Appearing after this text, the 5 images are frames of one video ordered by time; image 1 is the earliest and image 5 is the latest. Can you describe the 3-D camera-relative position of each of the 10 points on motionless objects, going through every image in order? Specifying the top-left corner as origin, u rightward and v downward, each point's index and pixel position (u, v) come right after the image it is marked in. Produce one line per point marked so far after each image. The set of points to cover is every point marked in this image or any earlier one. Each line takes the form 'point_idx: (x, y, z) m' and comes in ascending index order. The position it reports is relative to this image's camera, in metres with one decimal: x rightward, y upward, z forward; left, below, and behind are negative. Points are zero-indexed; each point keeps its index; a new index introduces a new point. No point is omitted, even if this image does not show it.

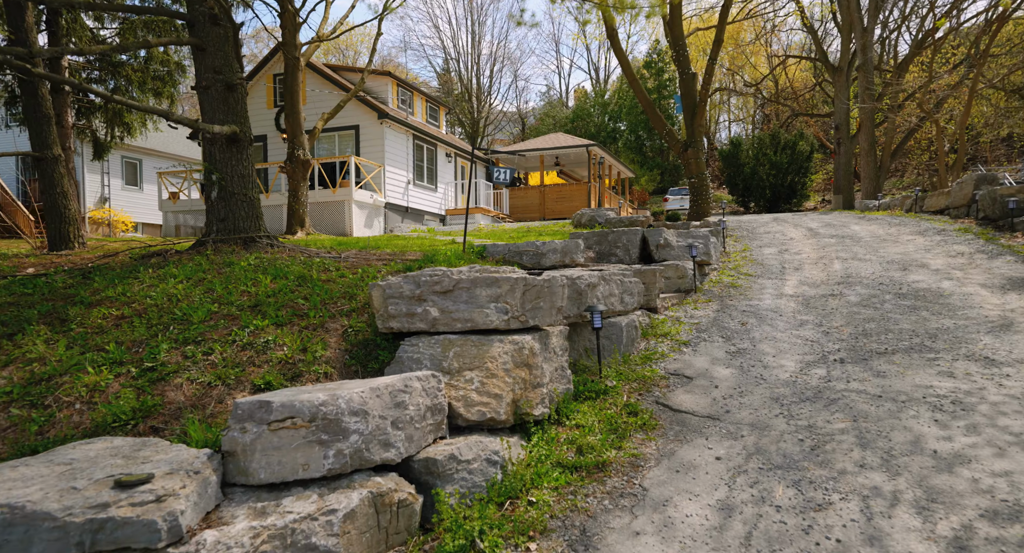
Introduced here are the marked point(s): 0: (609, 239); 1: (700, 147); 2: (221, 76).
0: (+1.4, +0.6, +9.4) m
1: (+4.7, +3.2, +16.1) m
2: (-3.3, +2.3, +7.3) m
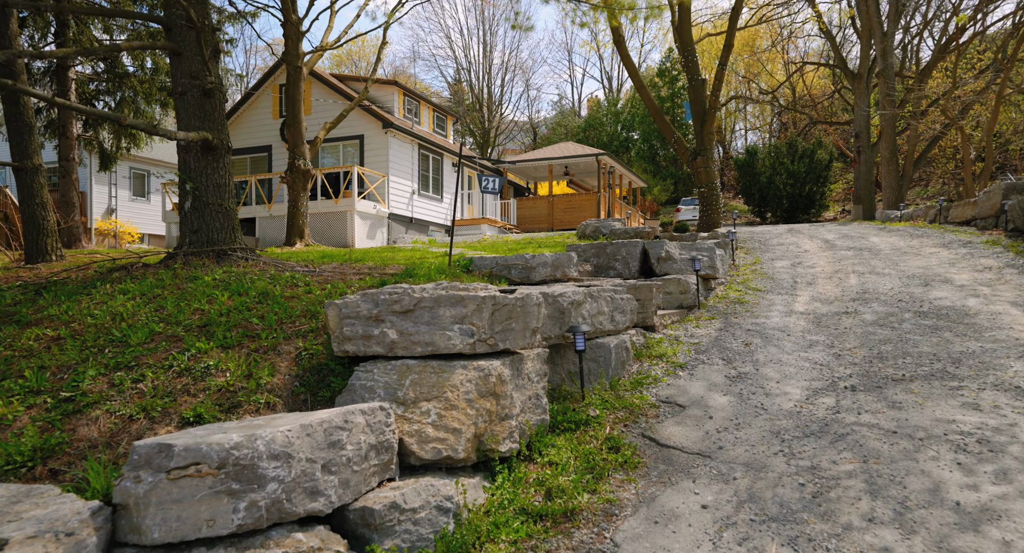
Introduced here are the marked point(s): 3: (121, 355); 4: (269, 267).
0: (+1.3, +0.4, +9.0) m
1: (+4.8, +2.9, +15.6) m
2: (-3.4, +2.1, +7.0) m
3: (-2.4, -0.5, +4.0) m
4: (-2.5, +0.1, +6.7) m
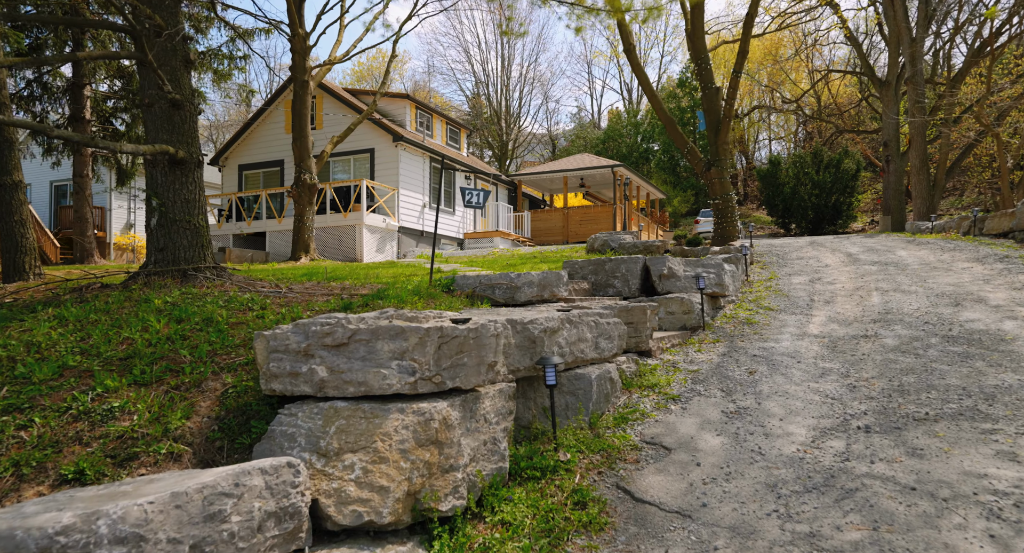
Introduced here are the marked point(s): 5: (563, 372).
0: (+1.2, +0.1, +8.4) m
1: (+4.9, +2.6, +14.9) m
2: (-3.6, +1.9, +6.6) m
3: (-2.7, -0.6, +3.5) m
4: (-2.7, -0.1, +6.3) m
5: (+0.4, -0.7, +4.9) m
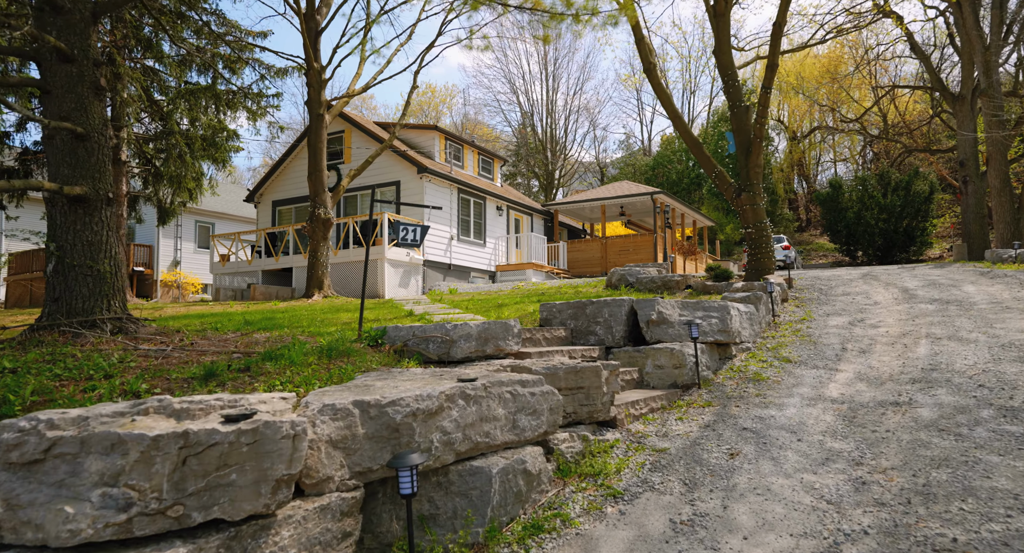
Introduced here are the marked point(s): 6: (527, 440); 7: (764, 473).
0: (+0.8, -0.4, +7.2) m
1: (+5.1, +1.8, +13.4) m
2: (-4.1, +1.4, +6.0) m
3: (-3.6, -1.0, +2.7) m
4: (-3.3, -0.6, +5.4) m
5: (-0.3, -1.1, +3.7) m
6: (+0.1, -1.1, +4.2) m
7: (+1.7, -1.3, +4.3) m
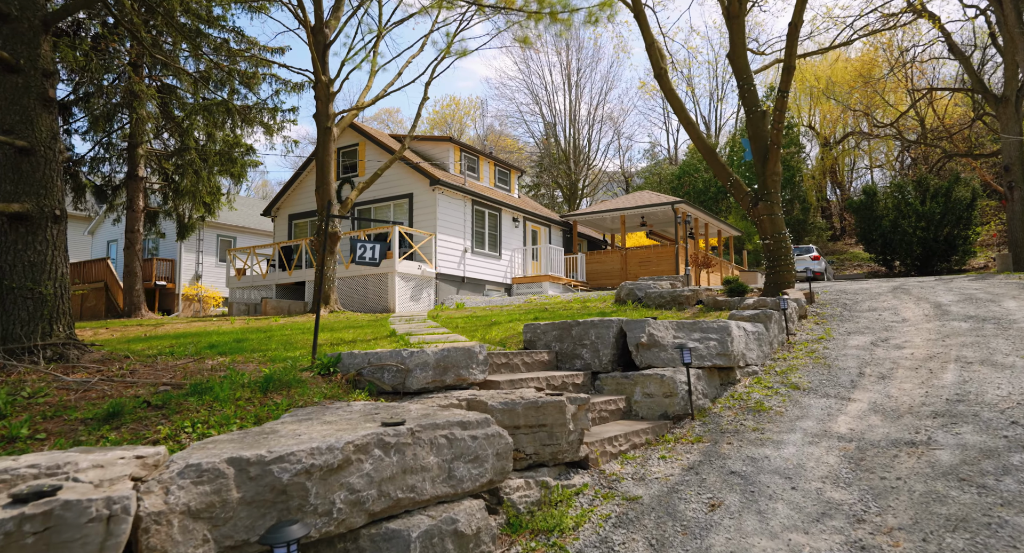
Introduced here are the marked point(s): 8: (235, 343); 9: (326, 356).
0: (+0.6, -0.6, +6.6) m
1: (+5.2, +1.5, +12.7) m
2: (-4.4, +1.2, +5.6) m
3: (-4.0, -1.1, +2.3) m
4: (-3.6, -0.8, +5.0) m
5: (-0.7, -1.2, +3.2) m
6: (-0.3, -1.2, +3.6) m
7: (+1.4, -1.5, +3.7) m
8: (-3.1, -0.7, +7.4) m
9: (-1.6, -0.7, +5.6) m
